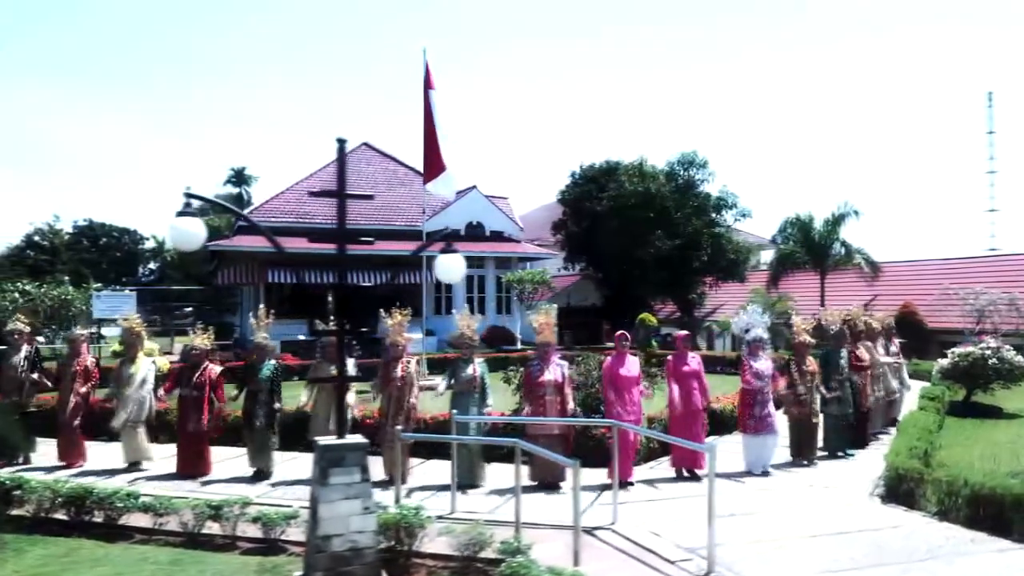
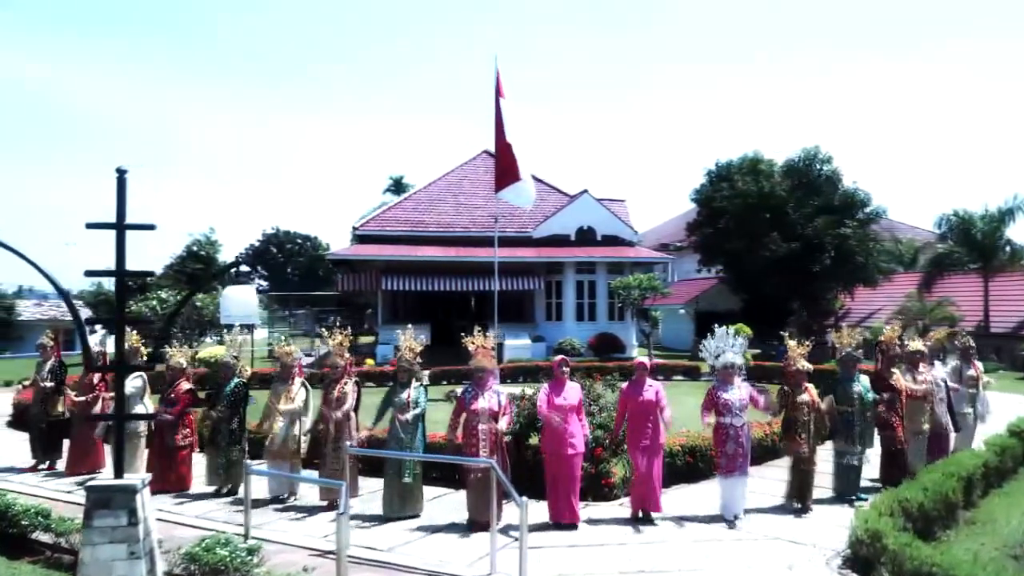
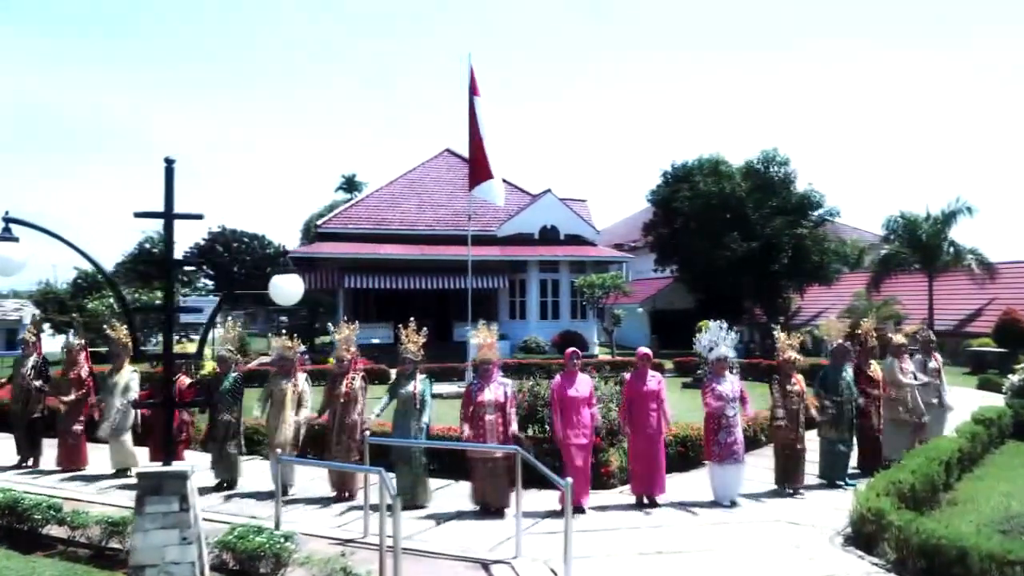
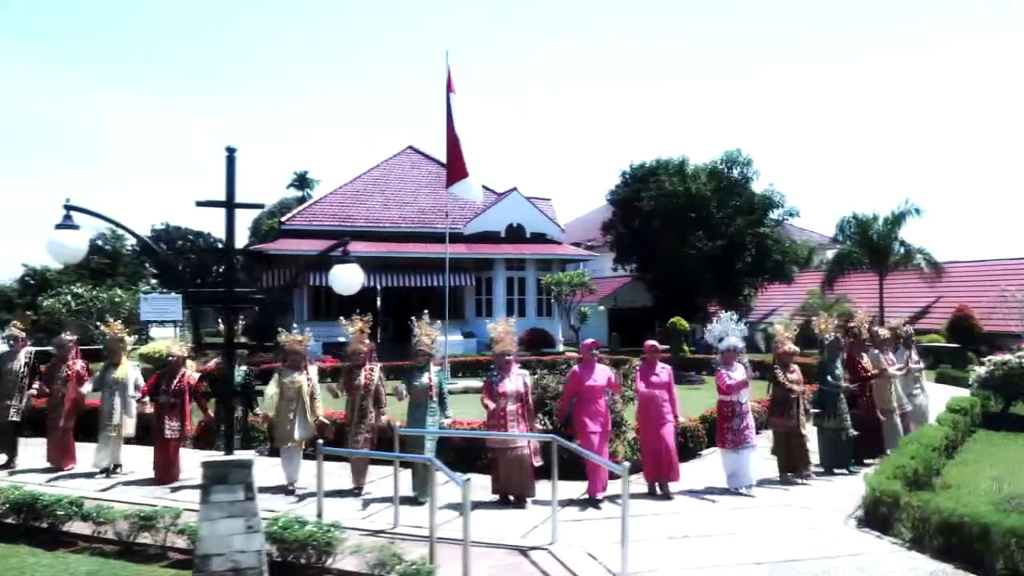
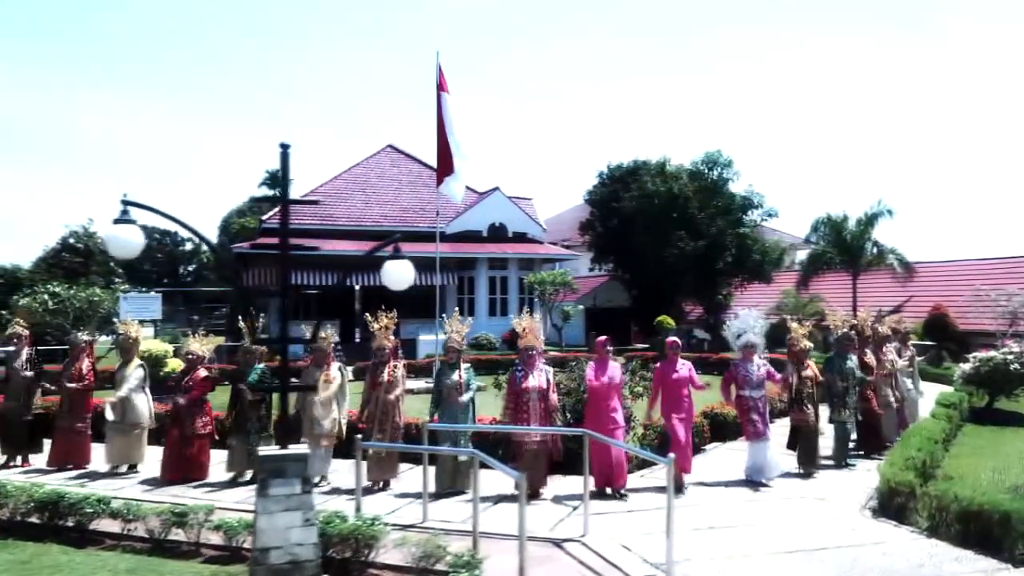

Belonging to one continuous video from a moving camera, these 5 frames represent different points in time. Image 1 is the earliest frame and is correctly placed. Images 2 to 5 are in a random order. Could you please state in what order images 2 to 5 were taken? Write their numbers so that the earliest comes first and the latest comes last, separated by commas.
5, 4, 3, 2
